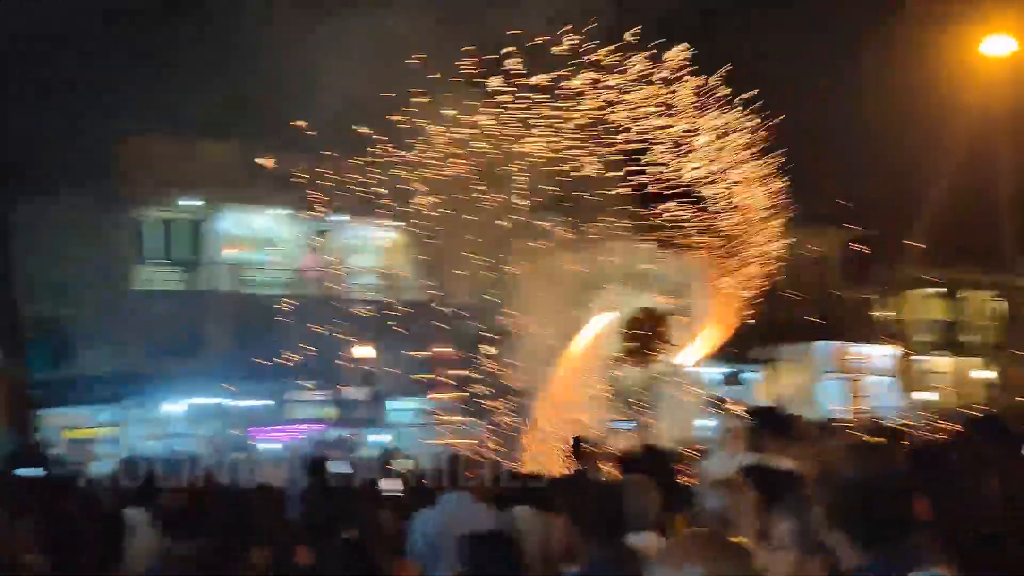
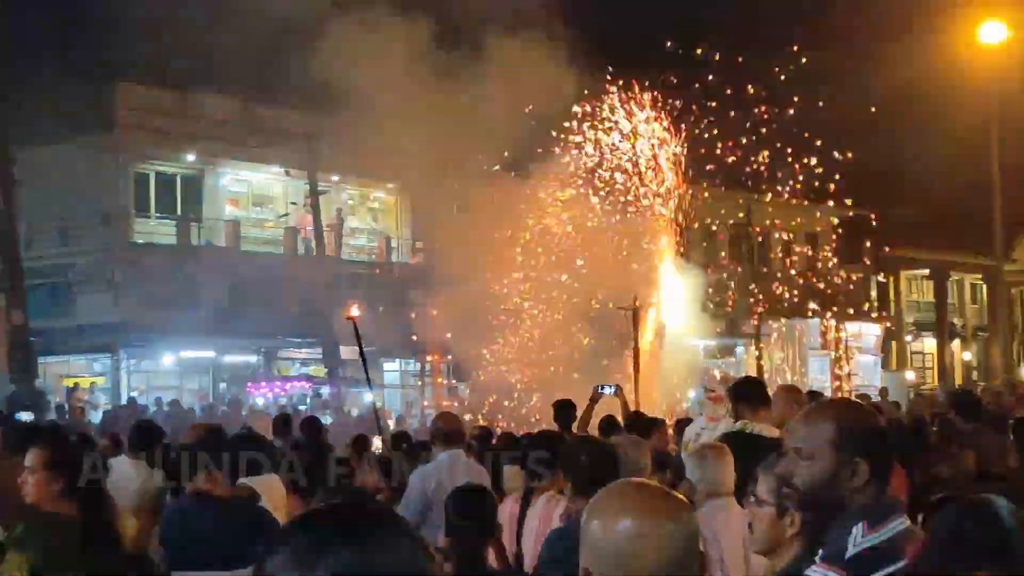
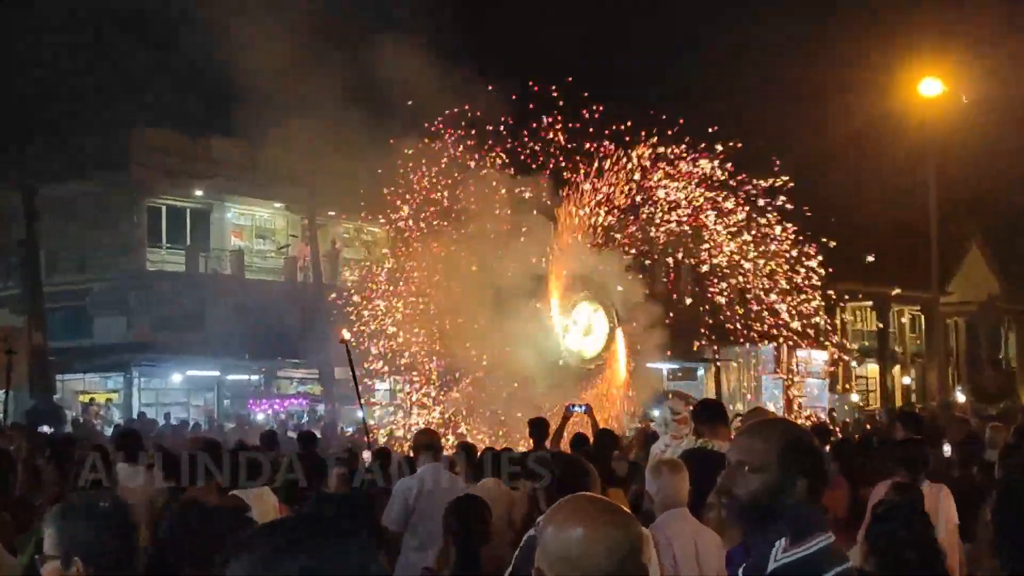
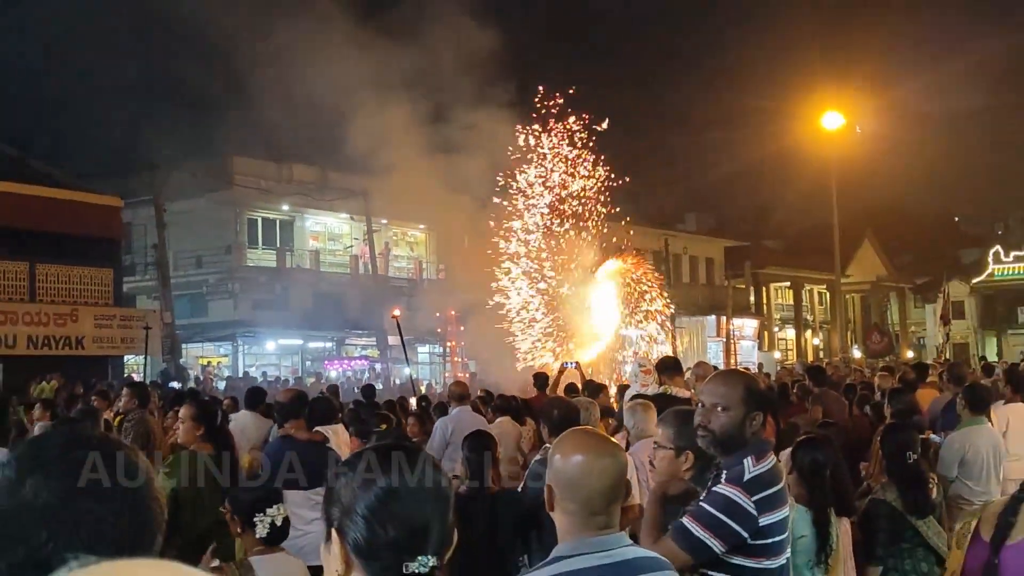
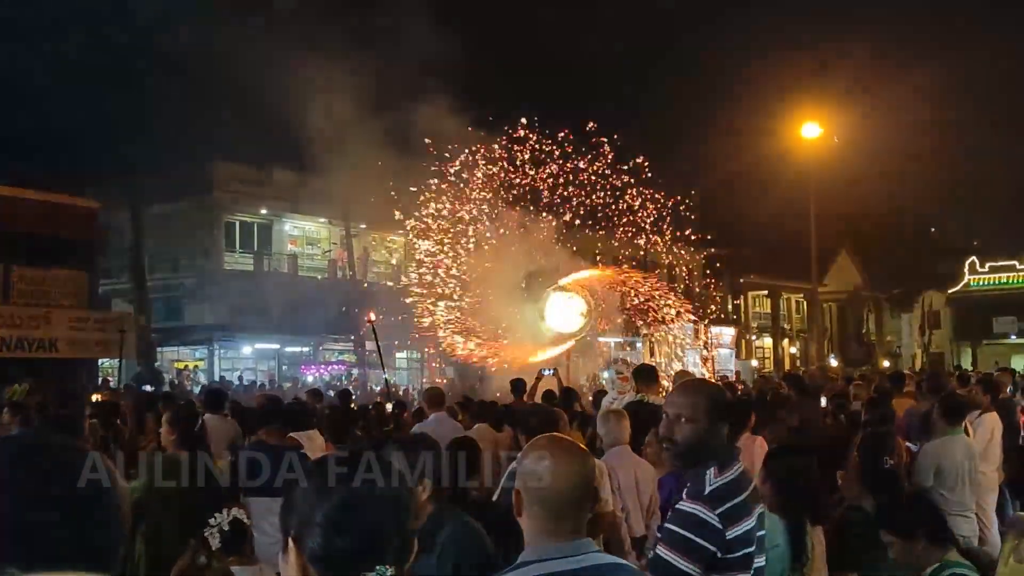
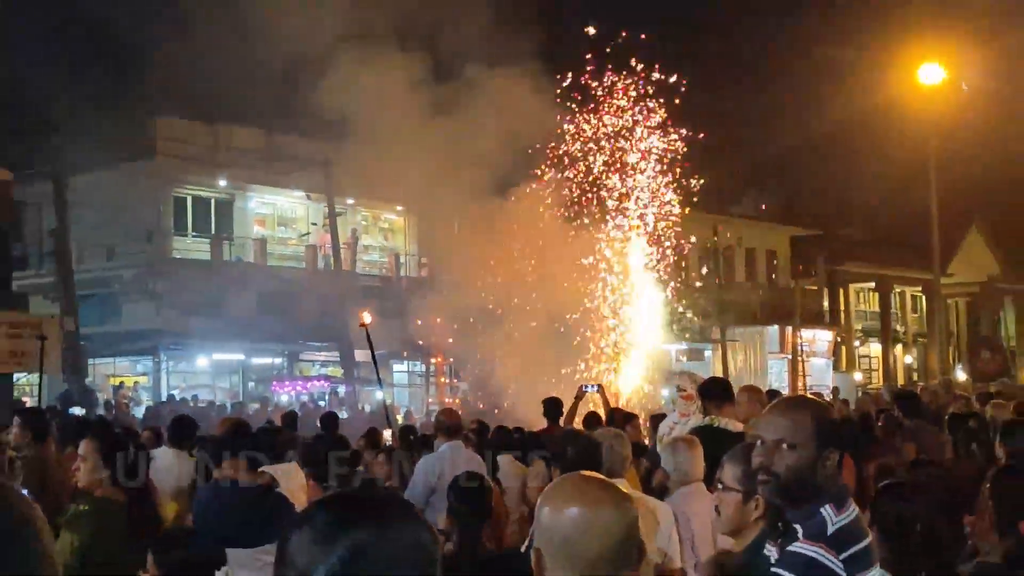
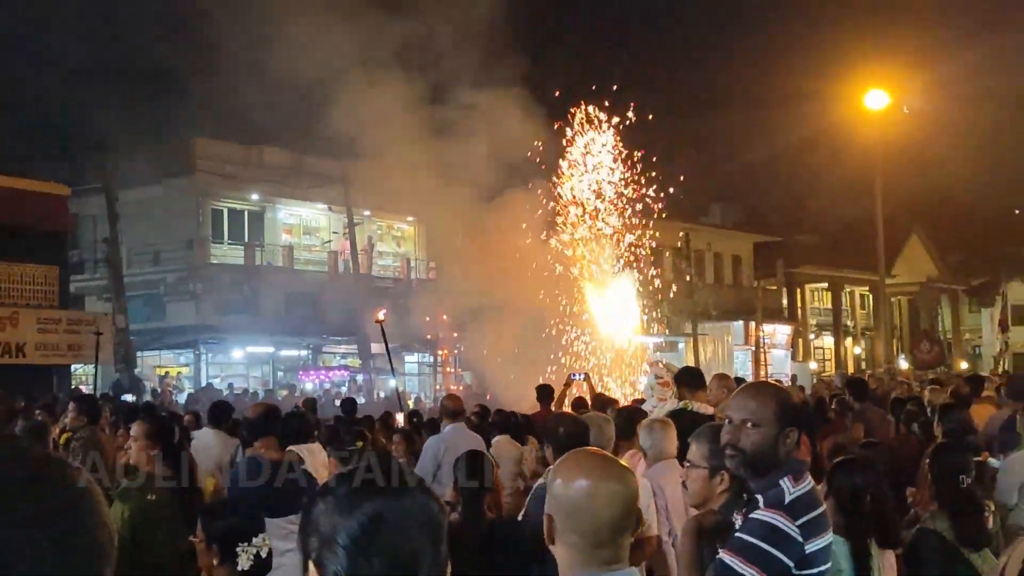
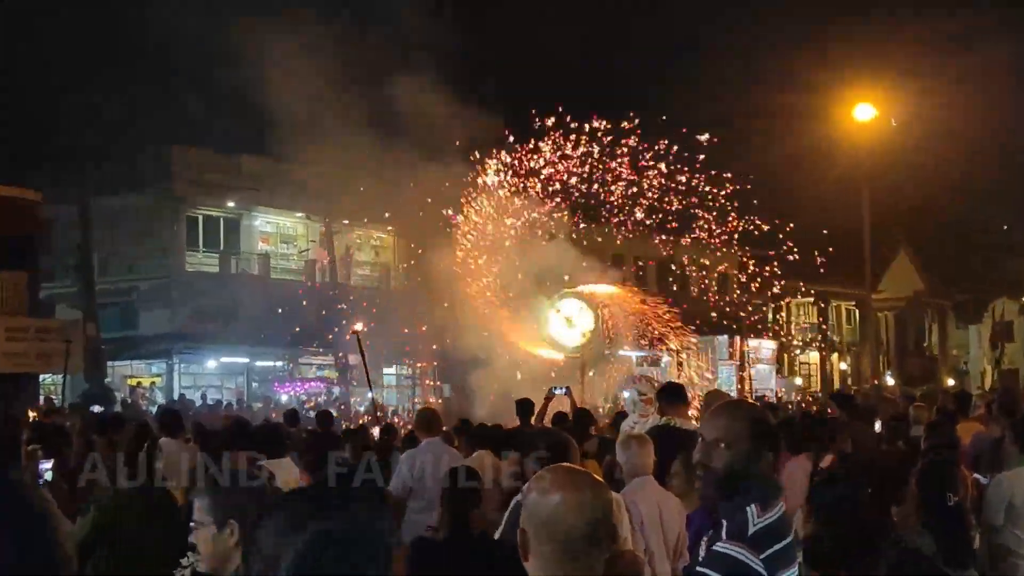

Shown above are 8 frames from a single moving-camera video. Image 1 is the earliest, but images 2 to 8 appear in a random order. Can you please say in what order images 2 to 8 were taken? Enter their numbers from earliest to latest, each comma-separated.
2, 6, 7, 4, 5, 8, 3
